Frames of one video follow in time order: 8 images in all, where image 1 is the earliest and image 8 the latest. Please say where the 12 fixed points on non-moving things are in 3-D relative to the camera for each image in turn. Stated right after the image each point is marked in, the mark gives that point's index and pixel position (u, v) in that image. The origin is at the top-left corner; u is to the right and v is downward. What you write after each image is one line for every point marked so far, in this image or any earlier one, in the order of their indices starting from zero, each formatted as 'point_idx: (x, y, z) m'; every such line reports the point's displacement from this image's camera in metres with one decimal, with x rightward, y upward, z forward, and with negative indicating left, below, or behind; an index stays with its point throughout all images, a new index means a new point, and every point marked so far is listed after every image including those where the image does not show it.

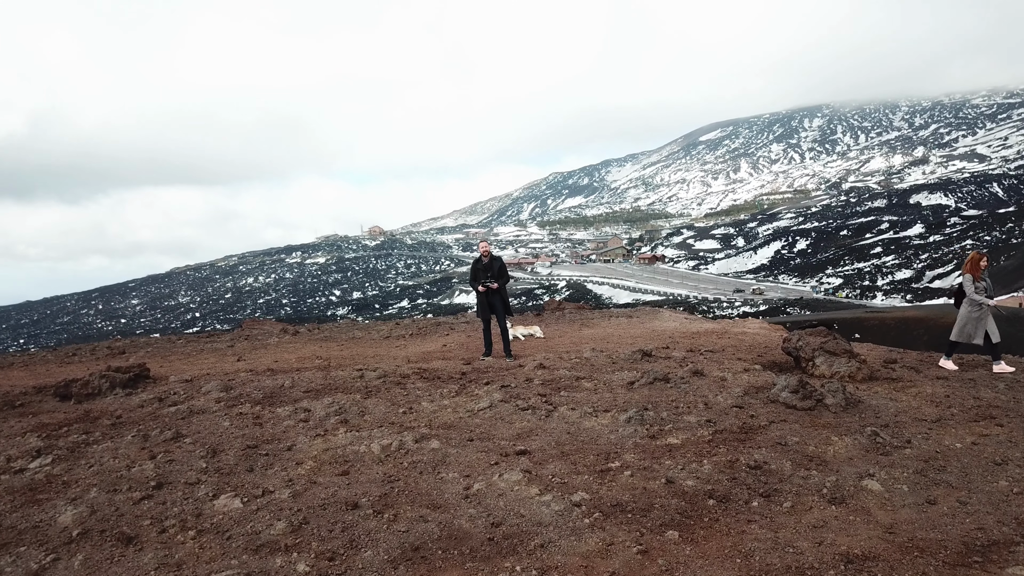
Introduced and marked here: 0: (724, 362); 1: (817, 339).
0: (+2.7, -1.0, +10.5) m
1: (+3.8, -0.7, +10.0) m
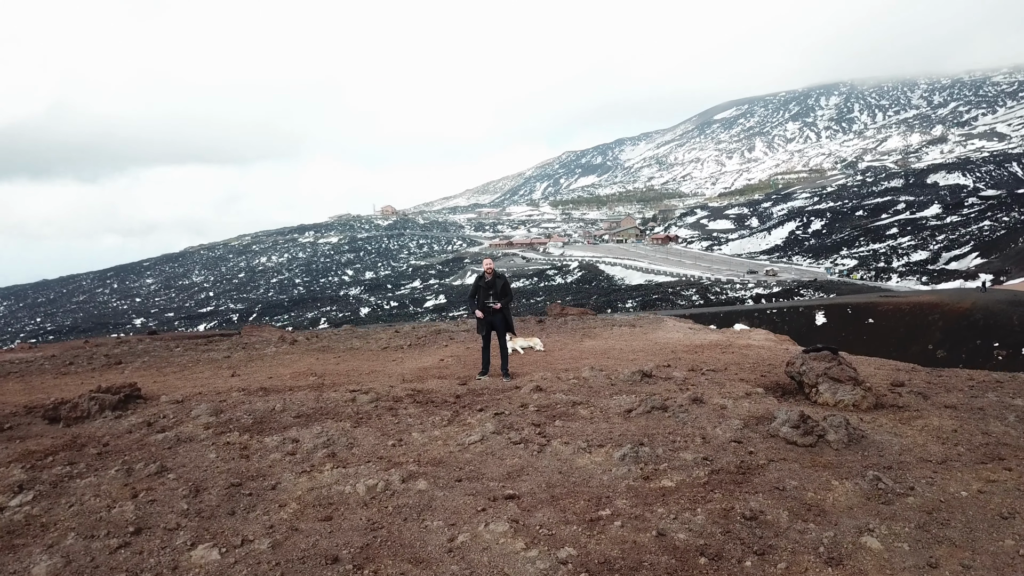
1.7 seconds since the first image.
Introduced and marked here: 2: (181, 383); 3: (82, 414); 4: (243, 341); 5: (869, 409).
0: (+2.7, -1.2, +10.2) m
1: (+3.7, -0.9, +9.7) m
2: (-4.6, -1.3, +11.3) m
3: (-5.1, -1.5, +9.7) m
4: (-4.9, -1.0, +14.7) m
5: (+3.9, -1.3, +9.0) m
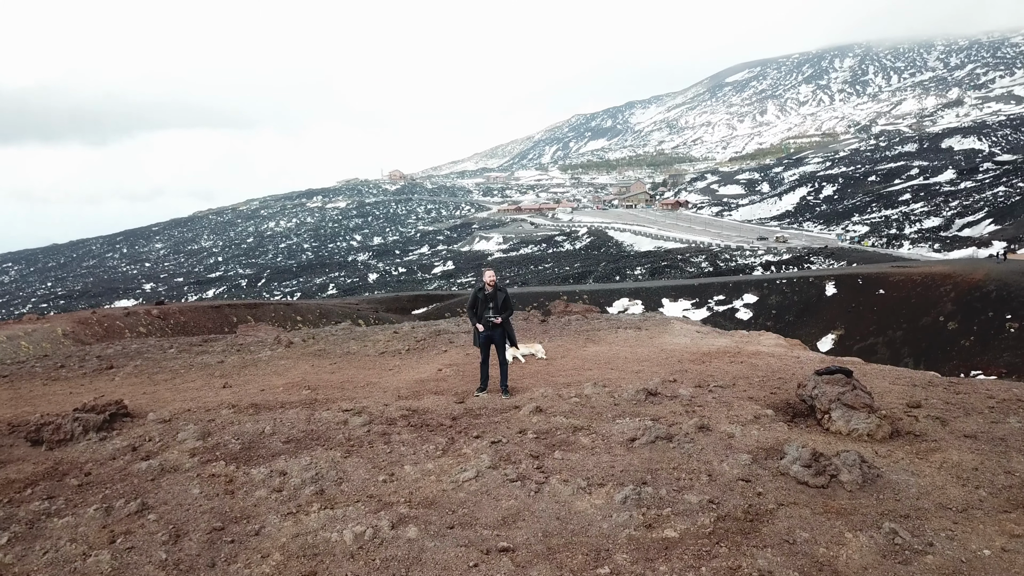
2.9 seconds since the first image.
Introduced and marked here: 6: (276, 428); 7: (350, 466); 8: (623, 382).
0: (+2.7, -1.4, +9.8) m
1: (+3.7, -1.2, +9.3) m
2: (-4.6, -1.5, +10.9) m
3: (-5.1, -1.7, +9.3) m
4: (-4.8, -1.0, +14.4) m
5: (+3.9, -1.6, +8.5) m
6: (-2.7, -1.6, +9.5) m
7: (-1.6, -1.8, +8.3) m
8: (+1.5, -1.3, +10.7) m
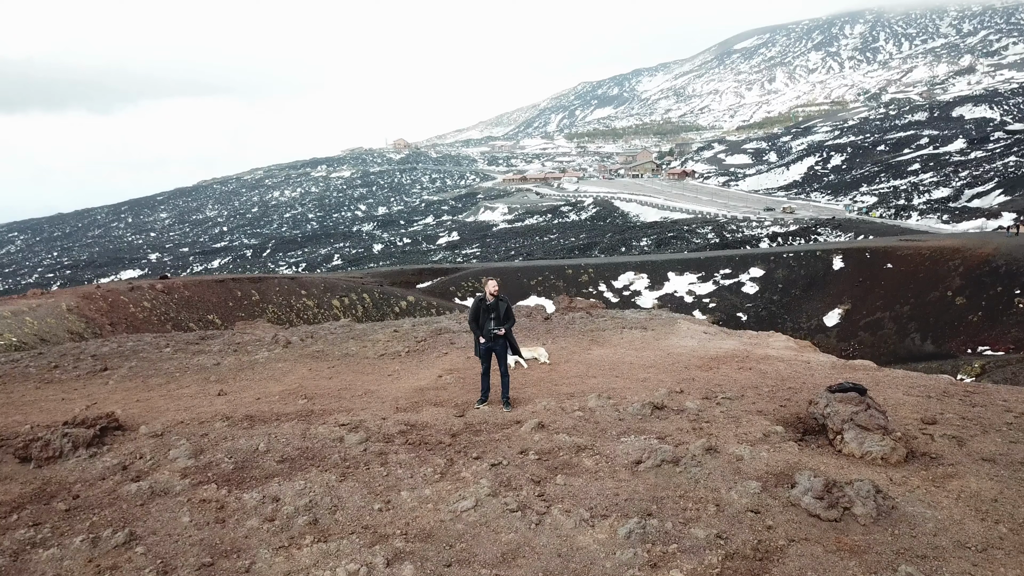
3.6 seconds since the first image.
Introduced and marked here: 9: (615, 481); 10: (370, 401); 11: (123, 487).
0: (+2.7, -1.6, +9.4) m
1: (+3.7, -1.3, +8.9) m
2: (-4.6, -1.6, +10.7) m
3: (-5.1, -1.8, +9.1) m
4: (-4.8, -0.9, +14.1) m
5: (+3.9, -1.8, +8.2) m
6: (-2.7, -1.8, +9.2) m
7: (-1.6, -2.0, +8.0) m
8: (+1.5, -1.4, +10.4) m
9: (+1.0, -1.9, +8.1) m
10: (-1.8, -1.5, +10.5) m
11: (-4.0, -2.1, +8.4) m
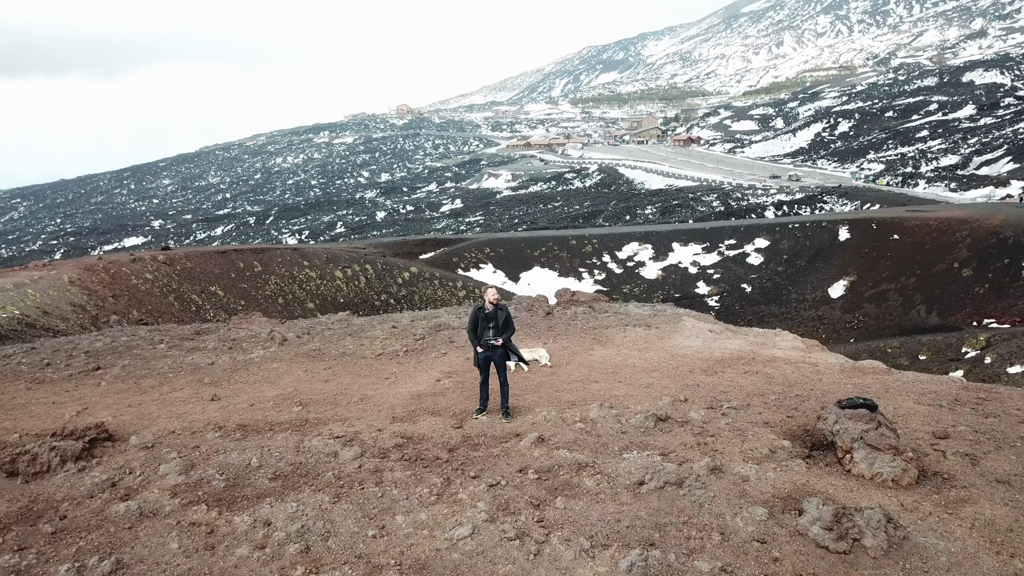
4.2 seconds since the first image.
0: (+2.7, -1.7, +9.2) m
1: (+3.7, -1.5, +8.6) m
2: (-4.6, -1.6, +10.4) m
3: (-5.1, -2.0, +8.9) m
4: (-4.8, -0.8, +13.8) m
5: (+3.9, -1.9, +8.0) m
6: (-2.7, -1.9, +9.0) m
7: (-1.7, -2.2, +7.8) m
8: (+1.5, -1.4, +10.1) m
9: (+1.0, -2.1, +7.8) m
10: (-1.9, -1.5, +10.3) m
11: (-4.0, -2.2, +8.2) m
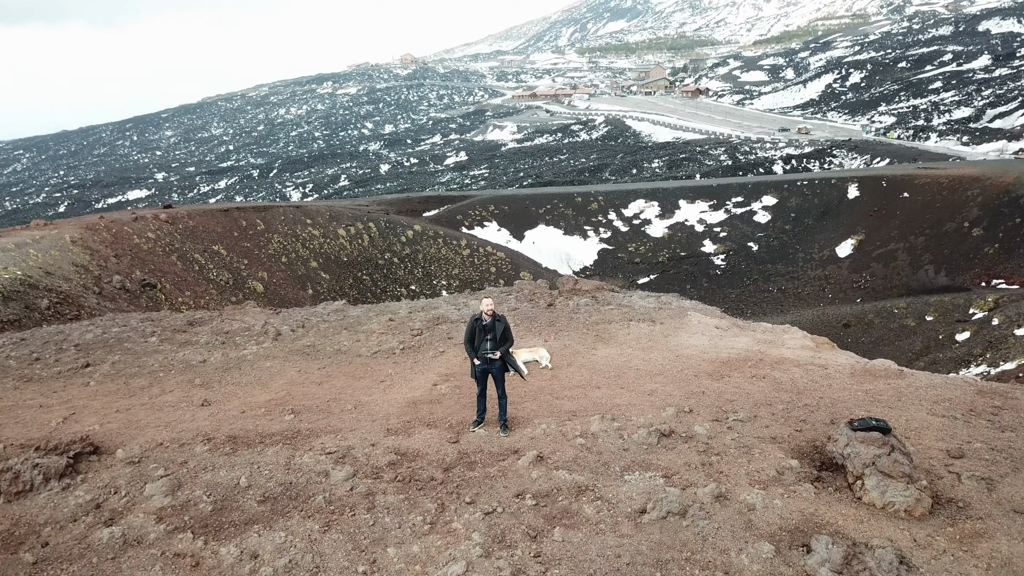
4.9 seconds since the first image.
0: (+2.6, -1.8, +8.8) m
1: (+3.7, -1.6, +8.3) m
2: (-4.6, -1.7, +10.1) m
3: (-5.2, -2.1, +8.6) m
4: (-4.8, -0.7, +13.5) m
5: (+3.9, -2.2, +7.6) m
6: (-2.8, -2.0, +8.7) m
7: (-1.7, -2.4, +7.5) m
8: (+1.4, -1.5, +9.8) m
9: (+1.0, -2.3, +7.5) m
10: (-1.9, -1.6, +10.0) m
11: (-4.1, -2.4, +7.9) m
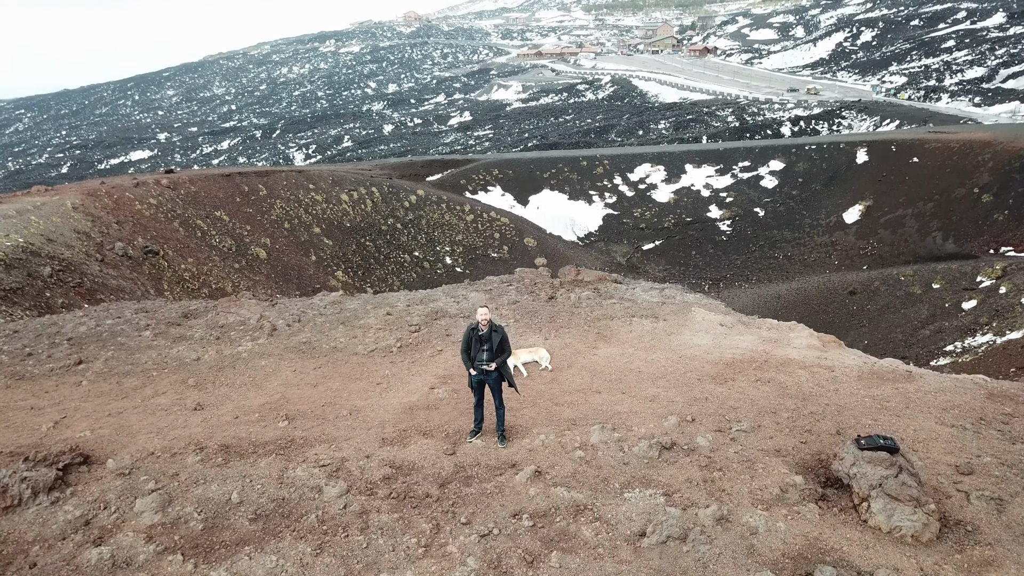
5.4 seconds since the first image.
0: (+2.6, -2.0, +8.6) m
1: (+3.6, -1.8, +8.1) m
2: (-4.6, -1.7, +9.9) m
3: (-5.2, -2.2, +8.4) m
4: (-4.8, -0.6, +13.2) m
5: (+3.8, -2.3, +7.4) m
6: (-2.8, -2.2, +8.6) m
7: (-1.7, -2.6, +7.4) m
8: (+1.4, -1.6, +9.5) m
9: (+0.9, -2.5, +7.4) m
10: (-1.9, -1.7, +9.8) m
11: (-4.1, -2.5, +7.8) m
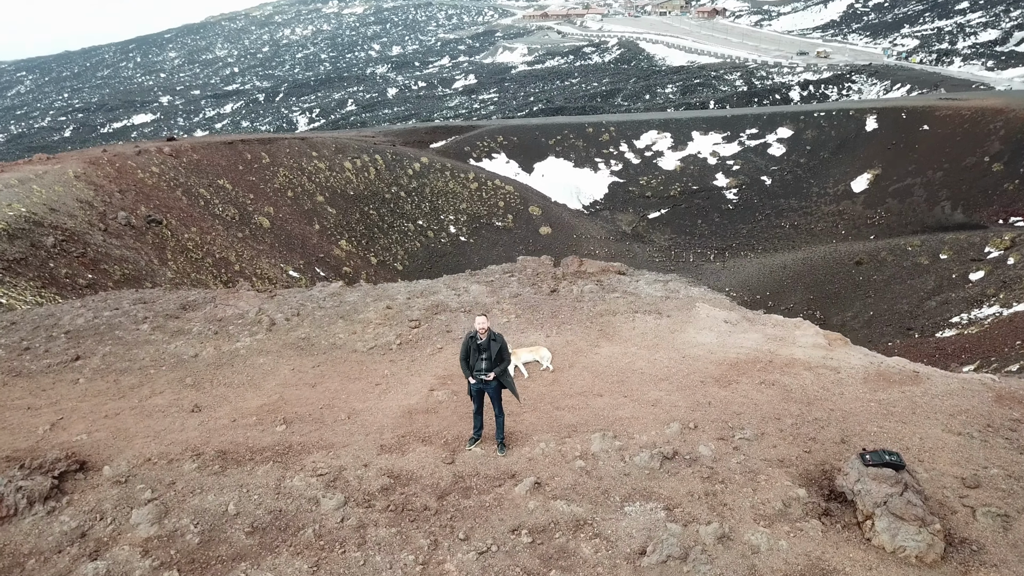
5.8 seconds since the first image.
0: (+2.6, -2.1, +8.5) m
1: (+3.6, -1.9, +7.9) m
2: (-4.6, -1.7, +9.9) m
3: (-5.2, -2.3, +8.4) m
4: (-4.7, -0.4, +13.1) m
5: (+3.8, -2.5, +7.3) m
6: (-2.8, -2.2, +8.5) m
7: (-1.7, -2.7, +7.3) m
8: (+1.4, -1.6, +9.4) m
9: (+0.9, -2.6, +7.3) m
10: (-1.9, -1.7, +9.7) m
11: (-4.1, -2.7, +7.7) m
